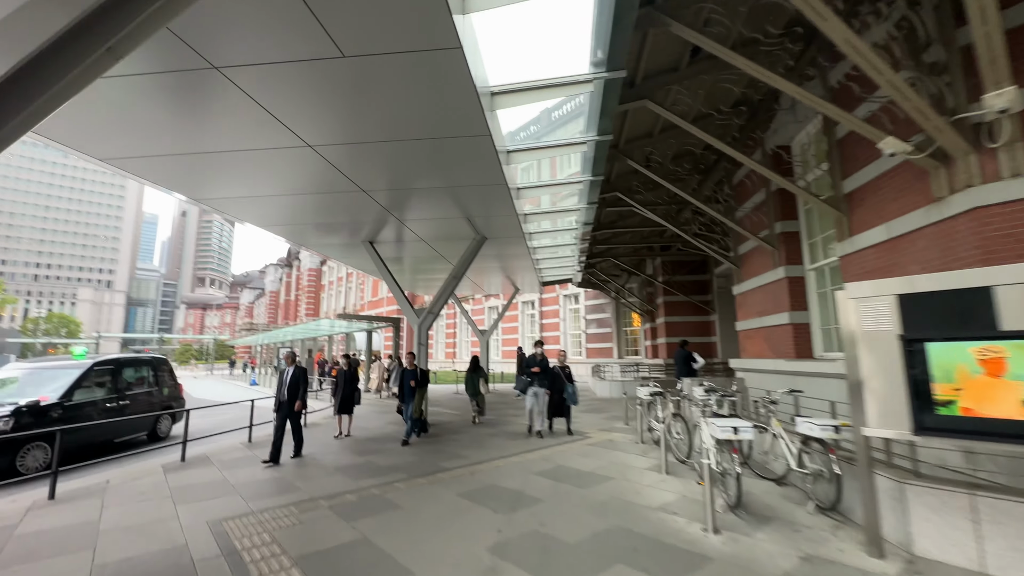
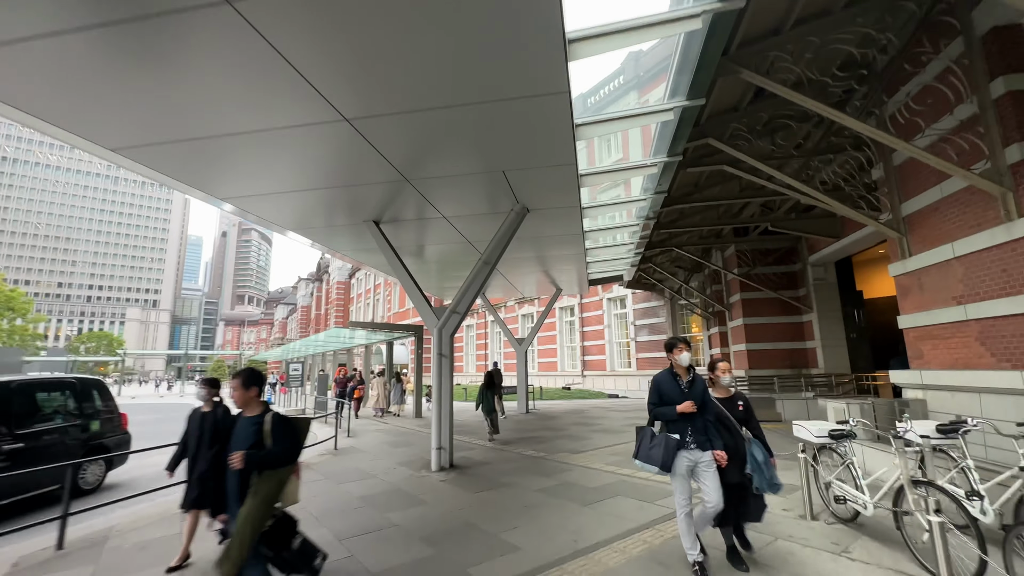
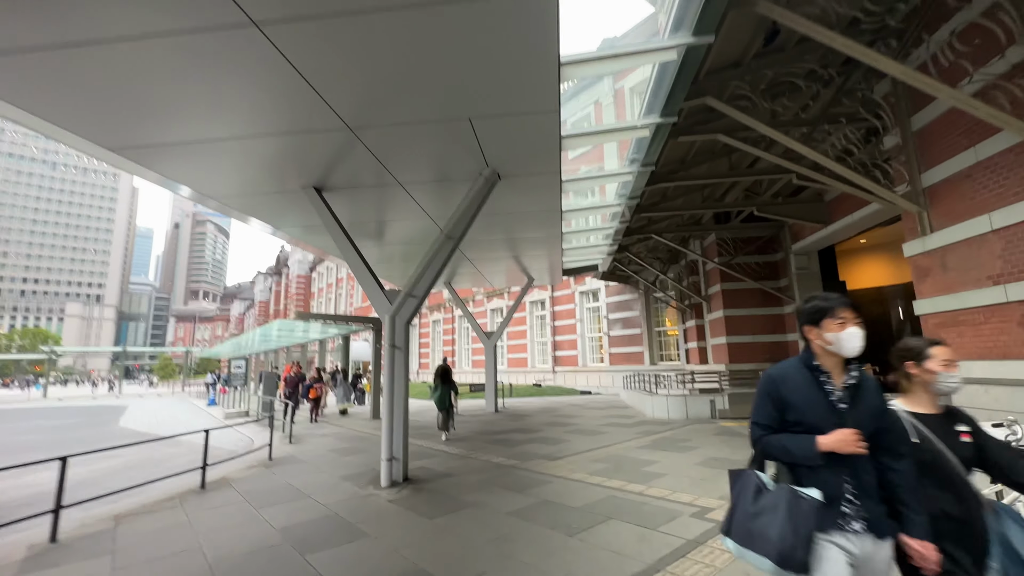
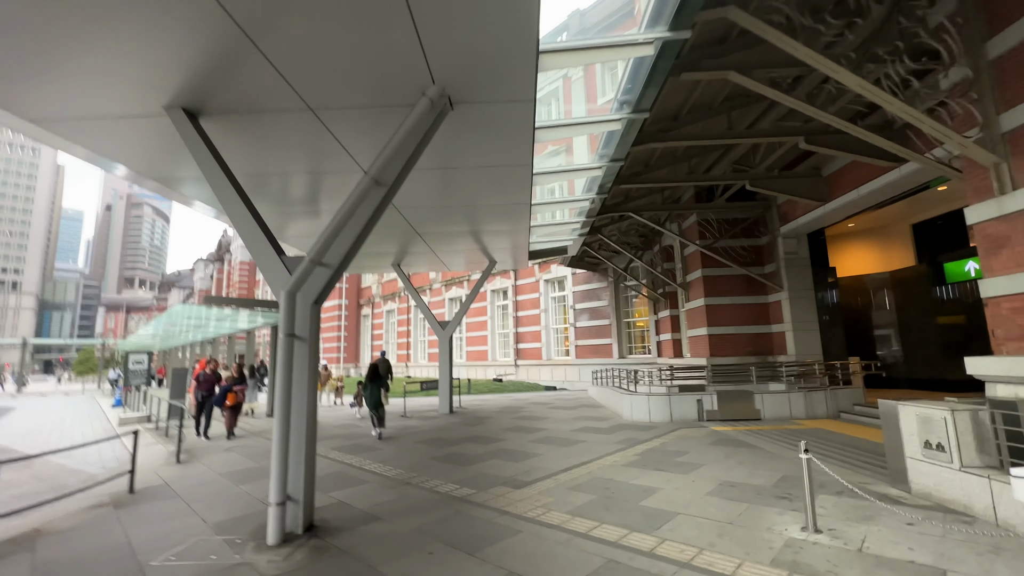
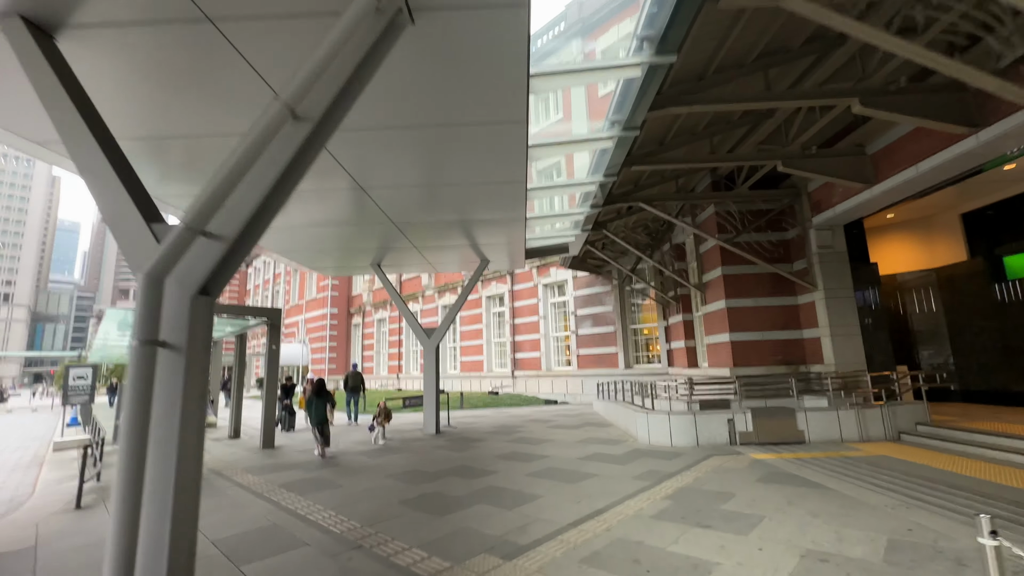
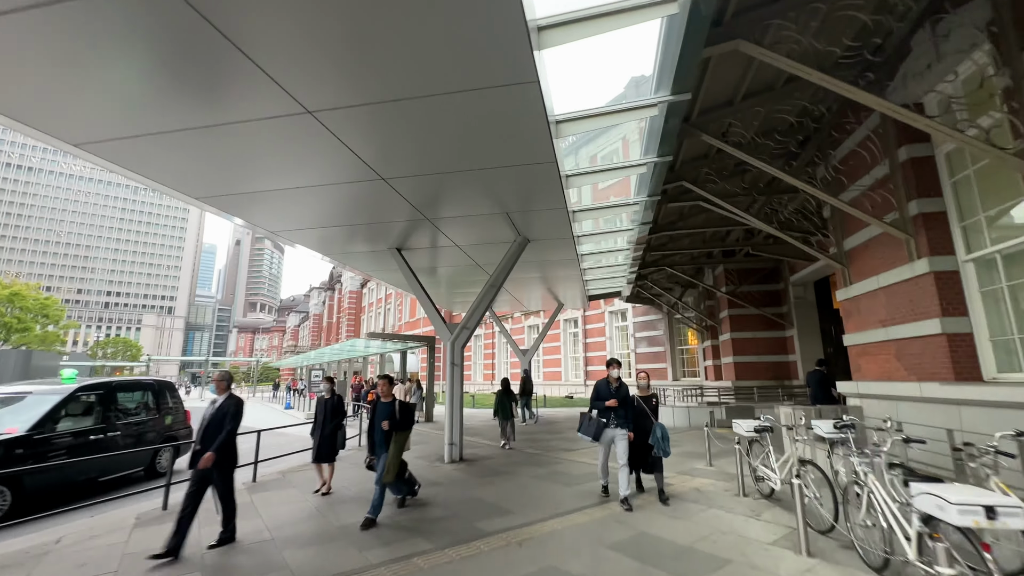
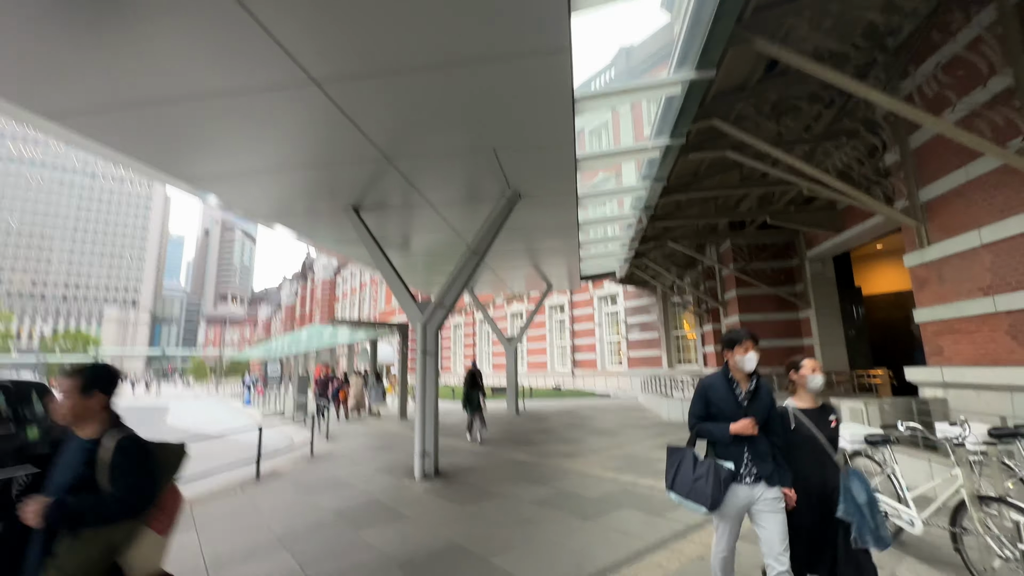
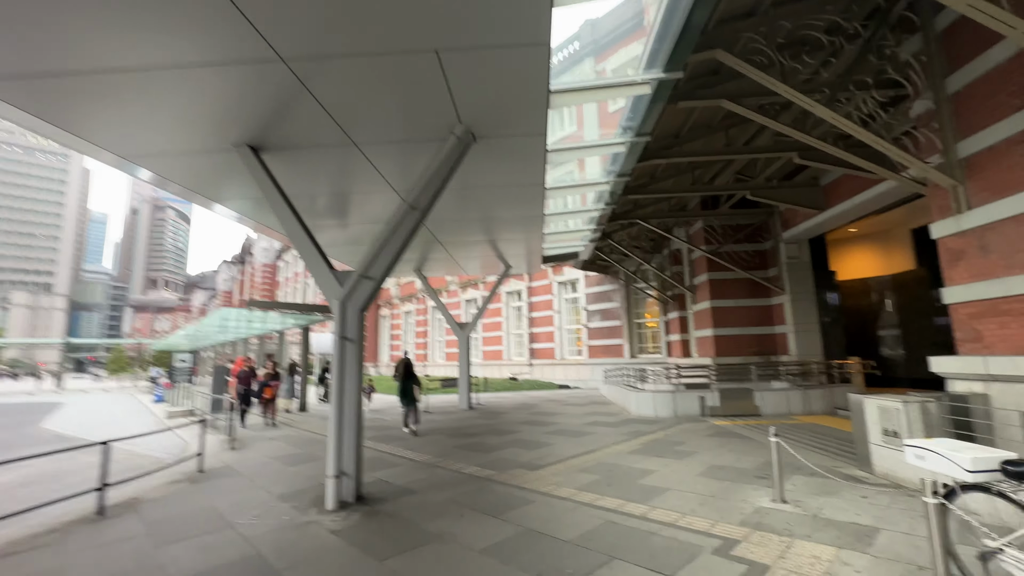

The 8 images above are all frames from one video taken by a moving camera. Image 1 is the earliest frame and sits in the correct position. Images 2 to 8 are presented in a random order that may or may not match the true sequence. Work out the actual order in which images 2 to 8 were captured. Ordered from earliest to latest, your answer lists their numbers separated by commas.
6, 2, 7, 3, 8, 4, 5
